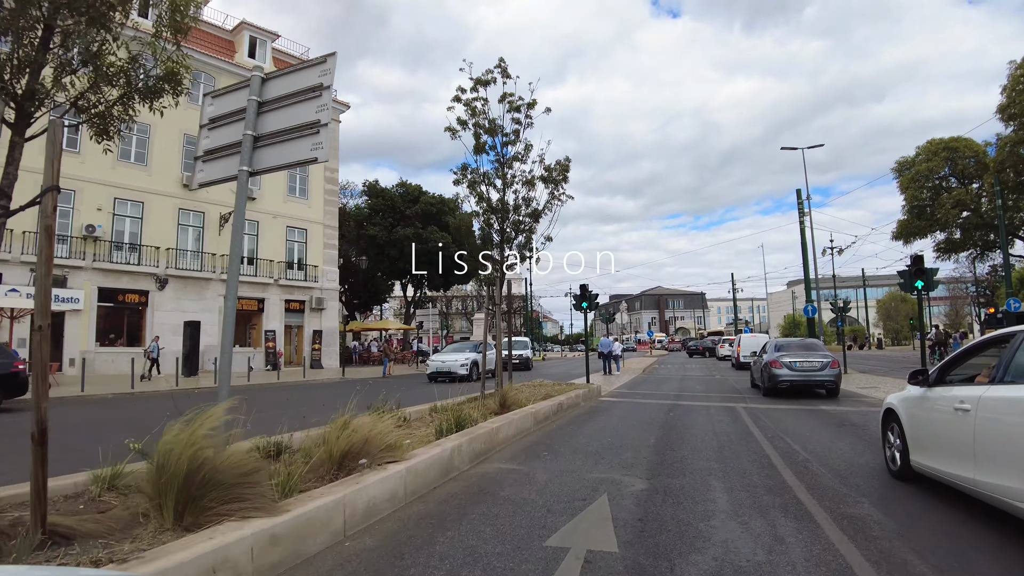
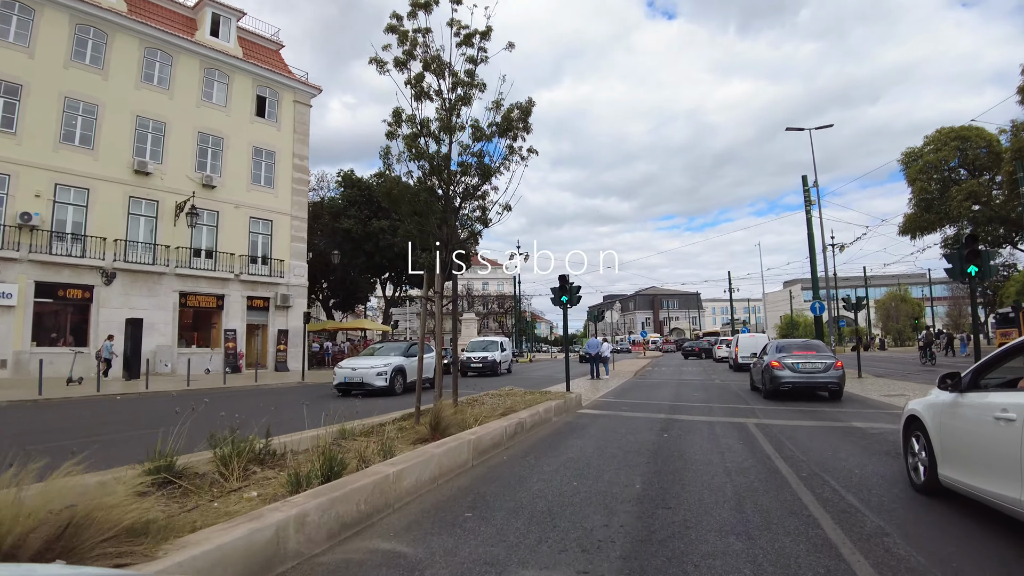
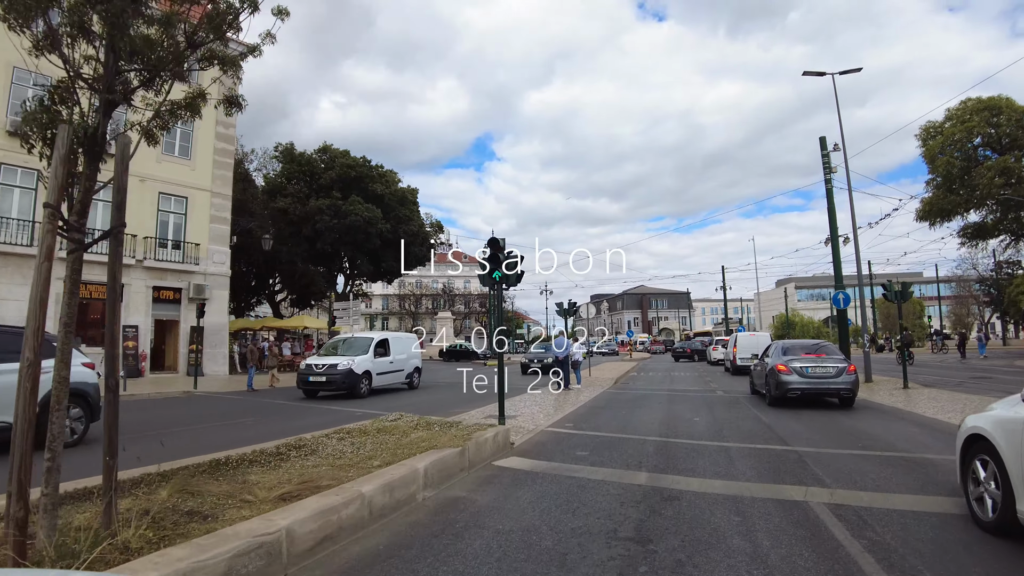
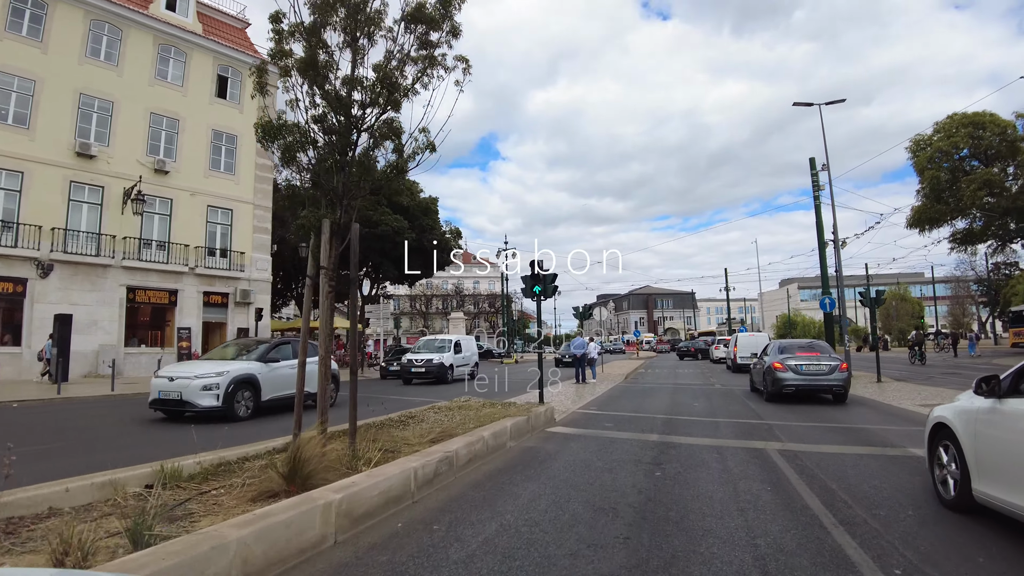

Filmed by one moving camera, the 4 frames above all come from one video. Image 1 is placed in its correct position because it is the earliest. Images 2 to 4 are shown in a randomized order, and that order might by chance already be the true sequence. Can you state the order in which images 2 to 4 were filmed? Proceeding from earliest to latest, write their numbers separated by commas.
2, 4, 3
